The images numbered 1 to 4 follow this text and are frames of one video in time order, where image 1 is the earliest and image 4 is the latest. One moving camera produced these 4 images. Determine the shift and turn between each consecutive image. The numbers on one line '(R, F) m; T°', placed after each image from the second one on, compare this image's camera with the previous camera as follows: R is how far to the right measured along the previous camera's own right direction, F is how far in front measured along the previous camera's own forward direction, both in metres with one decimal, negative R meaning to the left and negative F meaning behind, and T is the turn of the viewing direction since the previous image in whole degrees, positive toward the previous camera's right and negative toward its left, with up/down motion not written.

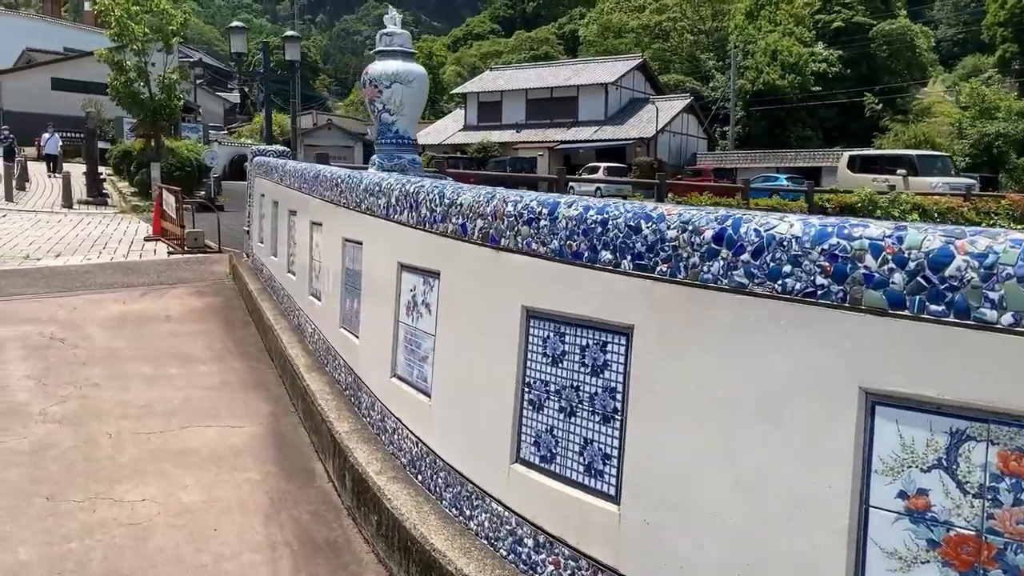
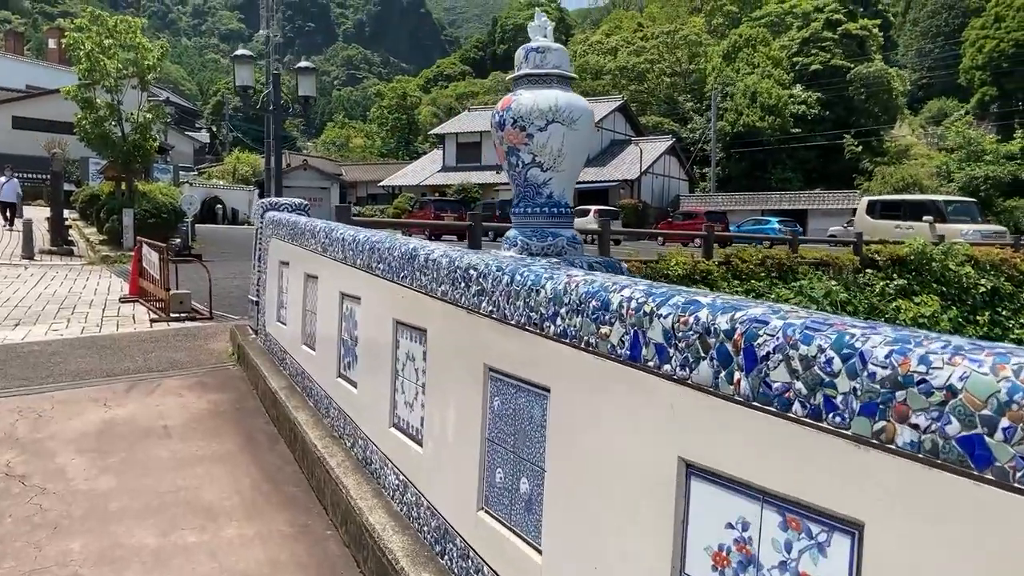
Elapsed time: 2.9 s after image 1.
(-0.7, +1.3) m; +2°
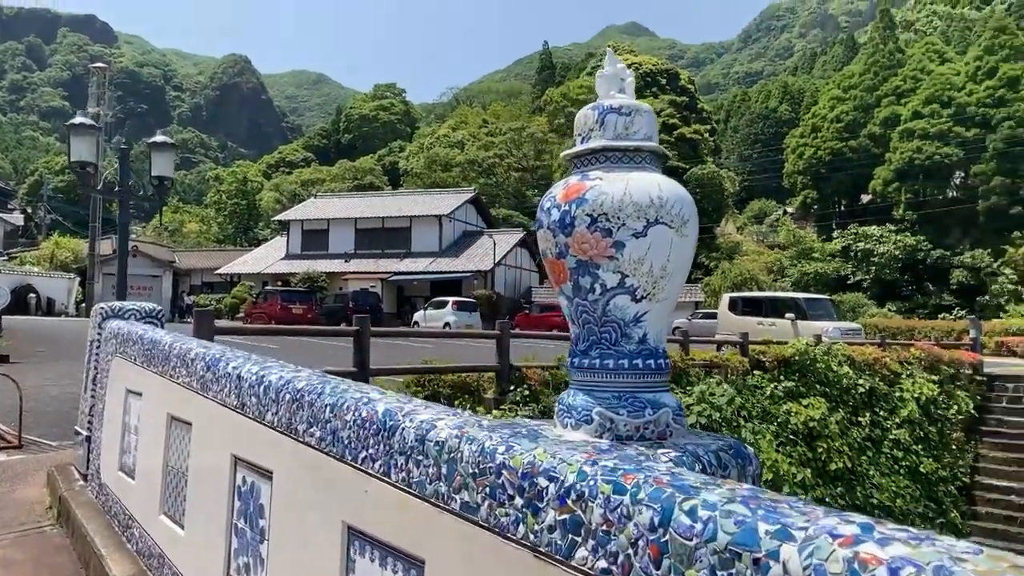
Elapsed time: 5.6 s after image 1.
(-0.4, +1.0) m; +10°
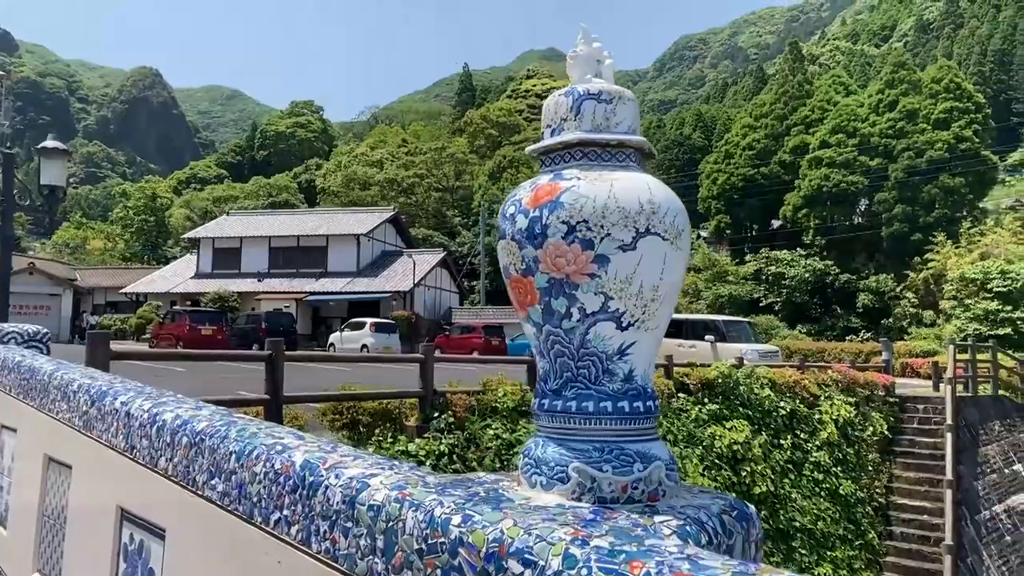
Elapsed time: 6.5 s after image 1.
(-0.1, +0.3) m; +5°
